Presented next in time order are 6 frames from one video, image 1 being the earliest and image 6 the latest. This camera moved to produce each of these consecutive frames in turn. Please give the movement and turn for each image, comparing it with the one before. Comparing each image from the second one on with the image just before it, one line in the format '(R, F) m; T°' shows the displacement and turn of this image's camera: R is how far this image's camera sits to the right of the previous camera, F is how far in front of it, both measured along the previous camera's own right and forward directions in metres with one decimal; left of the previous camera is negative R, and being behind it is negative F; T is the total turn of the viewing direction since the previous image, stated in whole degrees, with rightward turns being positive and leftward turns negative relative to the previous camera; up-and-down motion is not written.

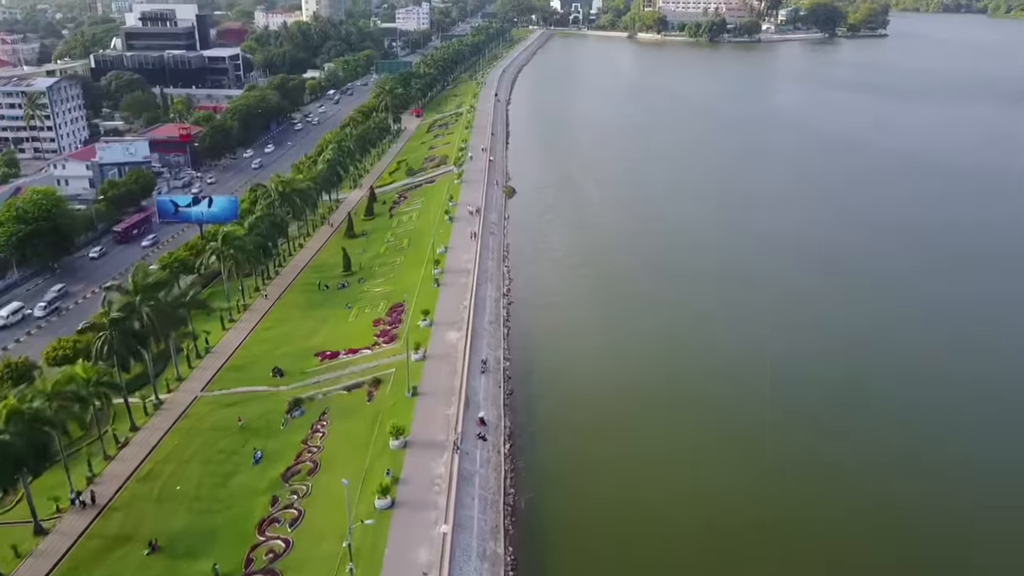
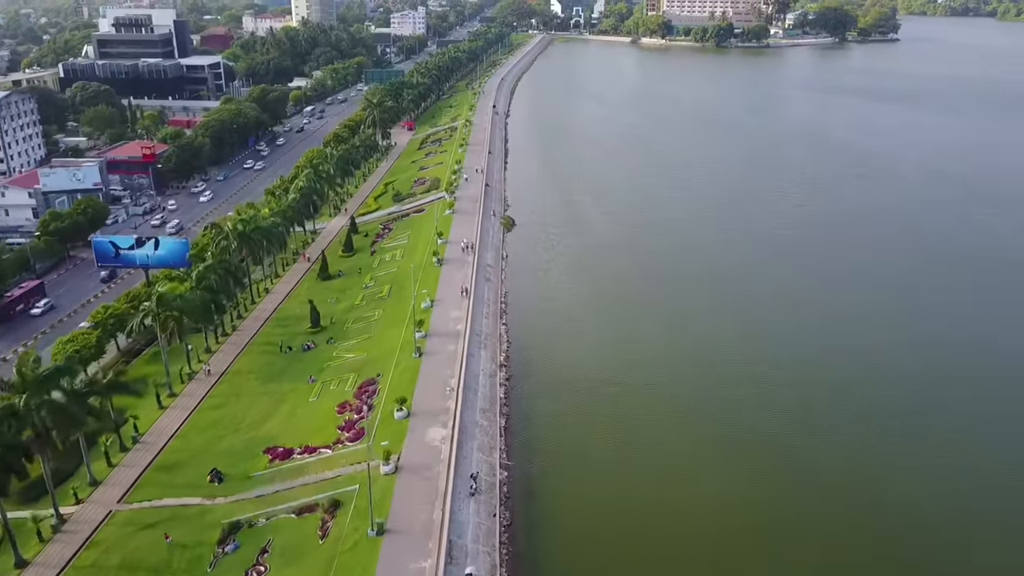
(+0.1, +8.4) m; 0°
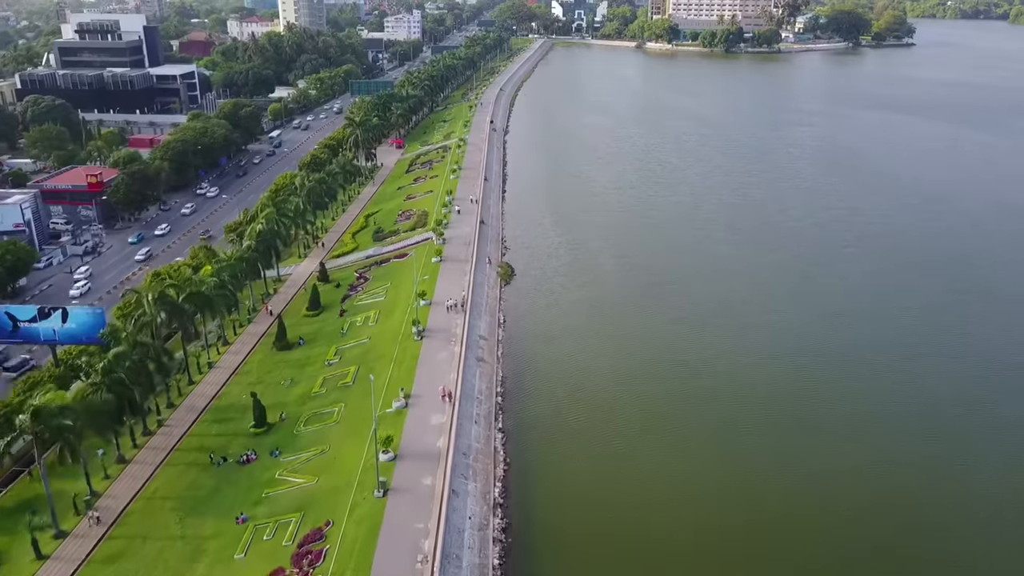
(+0.1, +9.9) m; 0°
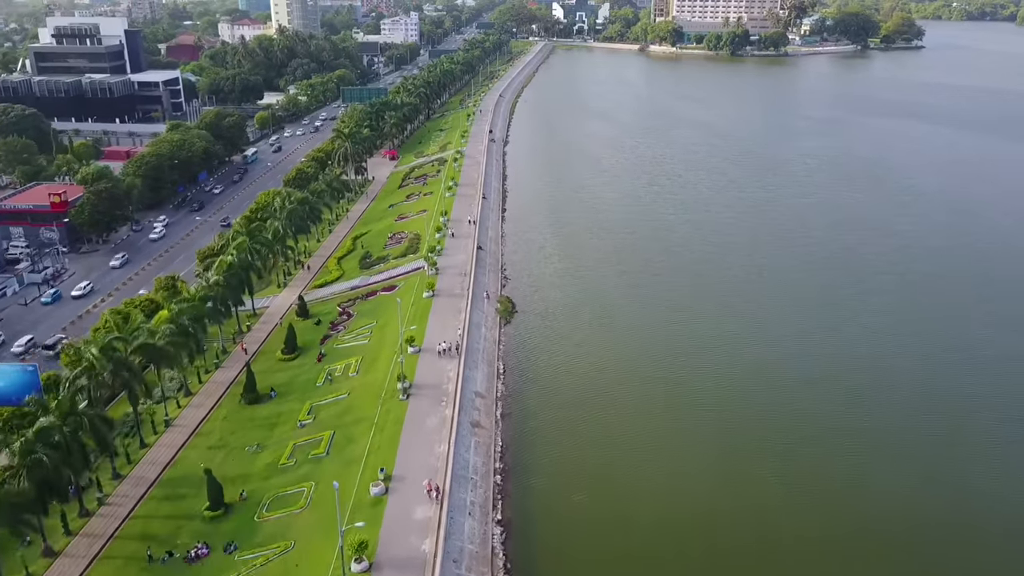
(-0.1, +5.6) m; 0°
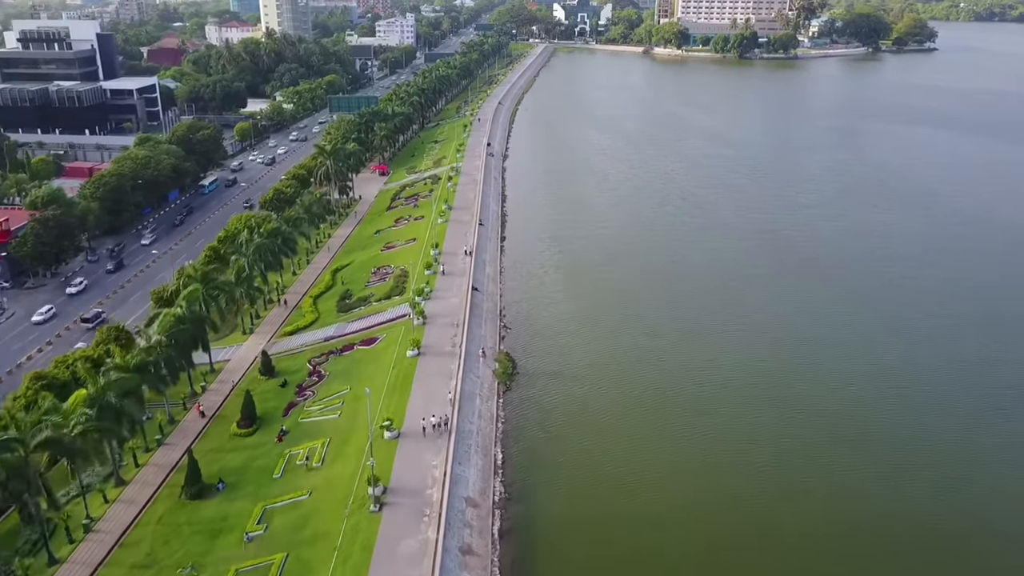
(0.0, +7.2) m; 0°
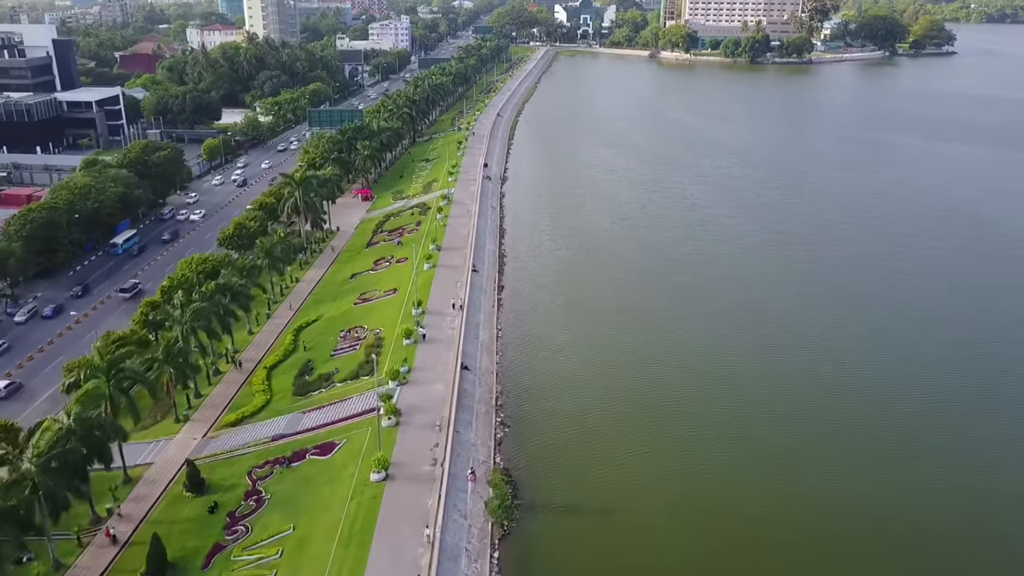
(+0.1, +9.6) m; 0°
